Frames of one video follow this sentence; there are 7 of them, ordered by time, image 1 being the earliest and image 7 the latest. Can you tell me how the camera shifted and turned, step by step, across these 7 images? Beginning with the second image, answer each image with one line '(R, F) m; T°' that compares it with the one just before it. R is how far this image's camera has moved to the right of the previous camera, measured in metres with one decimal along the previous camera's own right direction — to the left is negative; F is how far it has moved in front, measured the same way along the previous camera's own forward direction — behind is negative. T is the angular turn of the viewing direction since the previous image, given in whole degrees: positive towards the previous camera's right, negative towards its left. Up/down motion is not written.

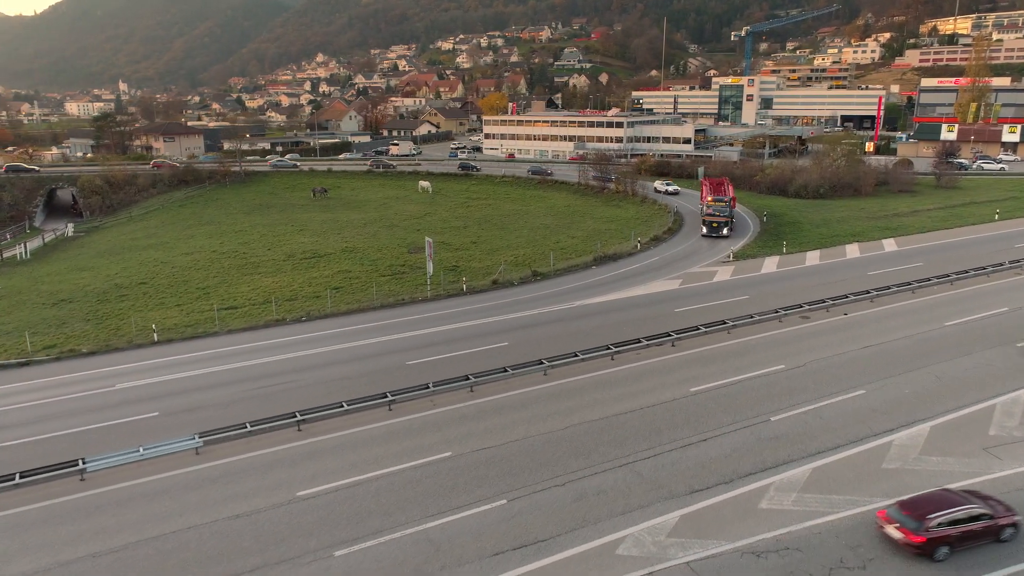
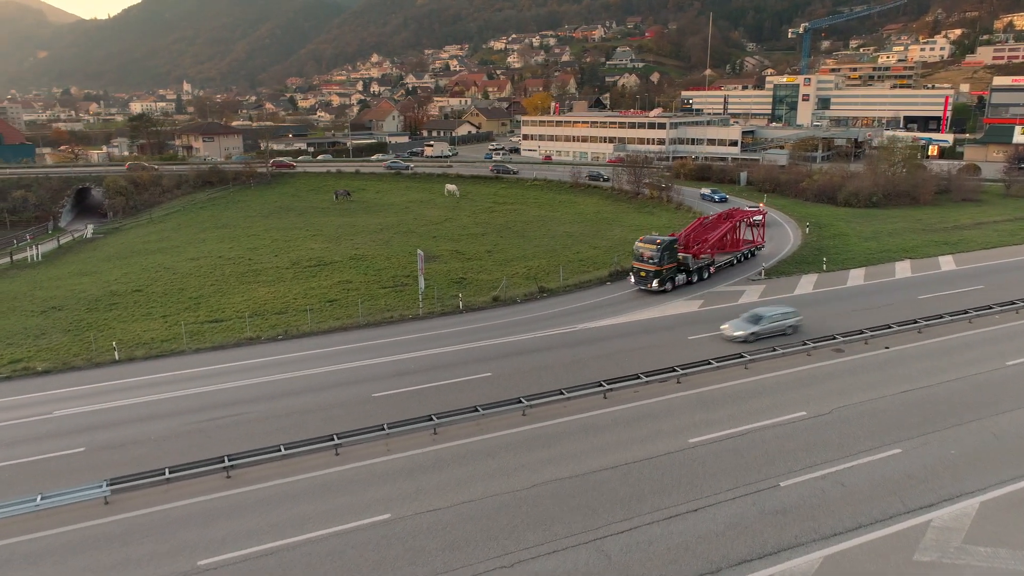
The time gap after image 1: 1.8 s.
(+2.1, +2.9) m; -4°
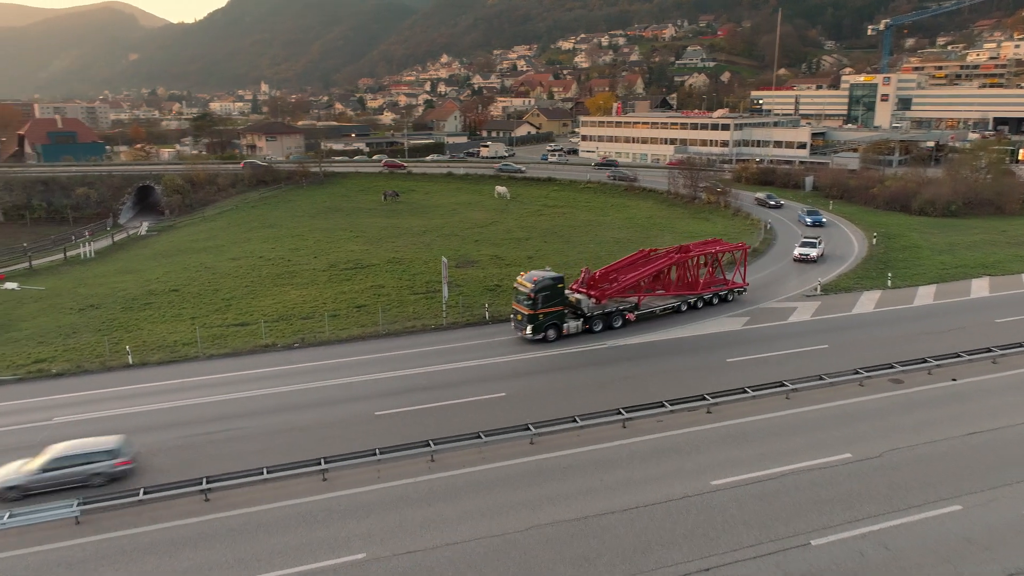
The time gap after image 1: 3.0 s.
(+1.4, +1.7) m; -5°
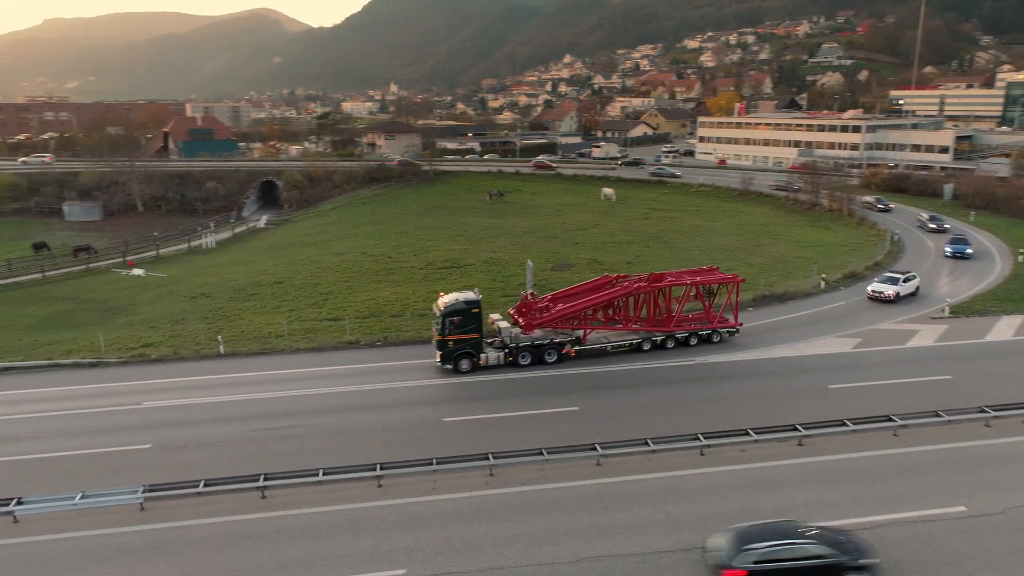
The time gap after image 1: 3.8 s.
(+1.0, +1.0) m; -9°
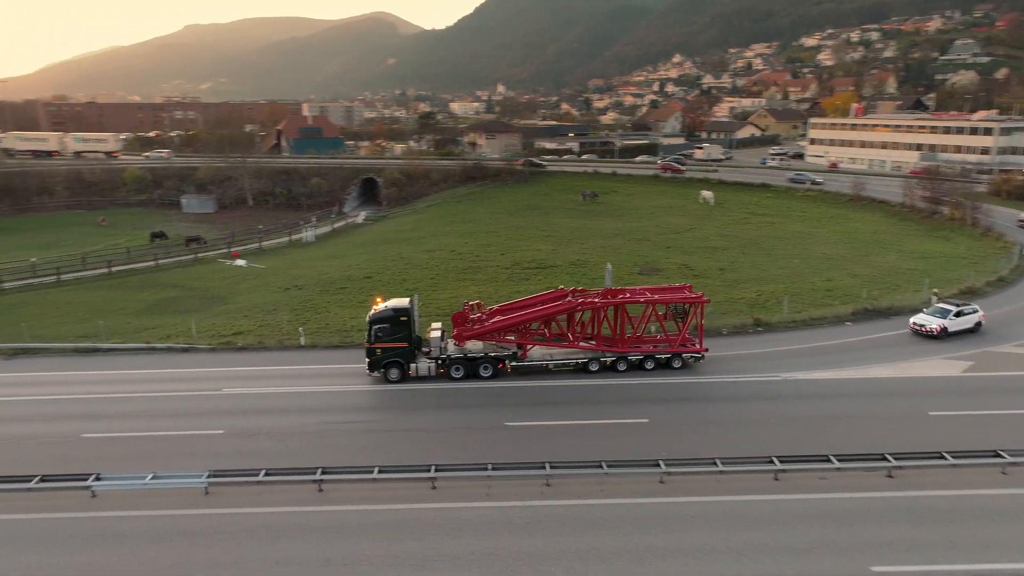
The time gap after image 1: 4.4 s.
(+0.8, +0.6) m; -8°
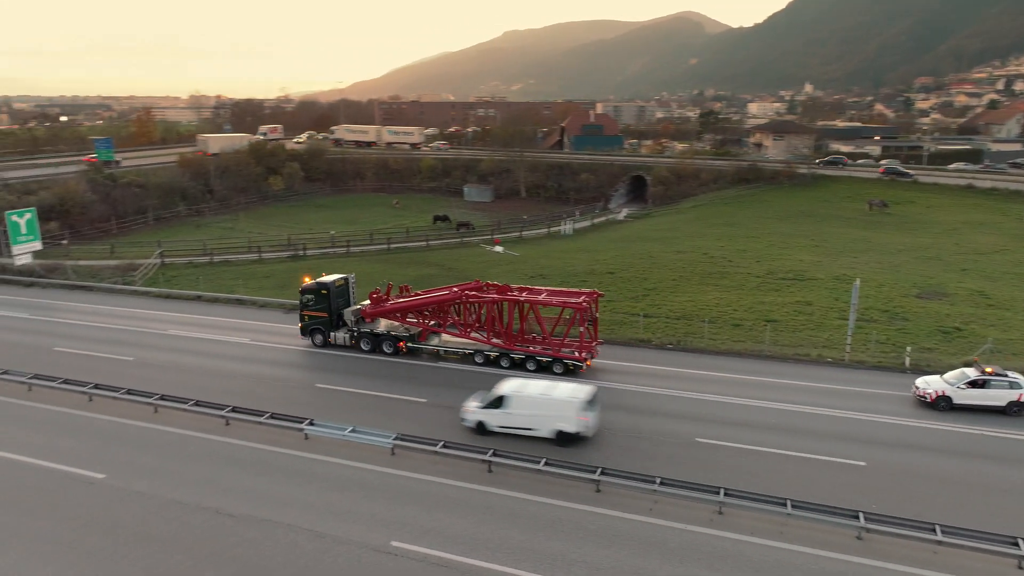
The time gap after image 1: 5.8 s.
(+1.8, +1.0) m; -22°
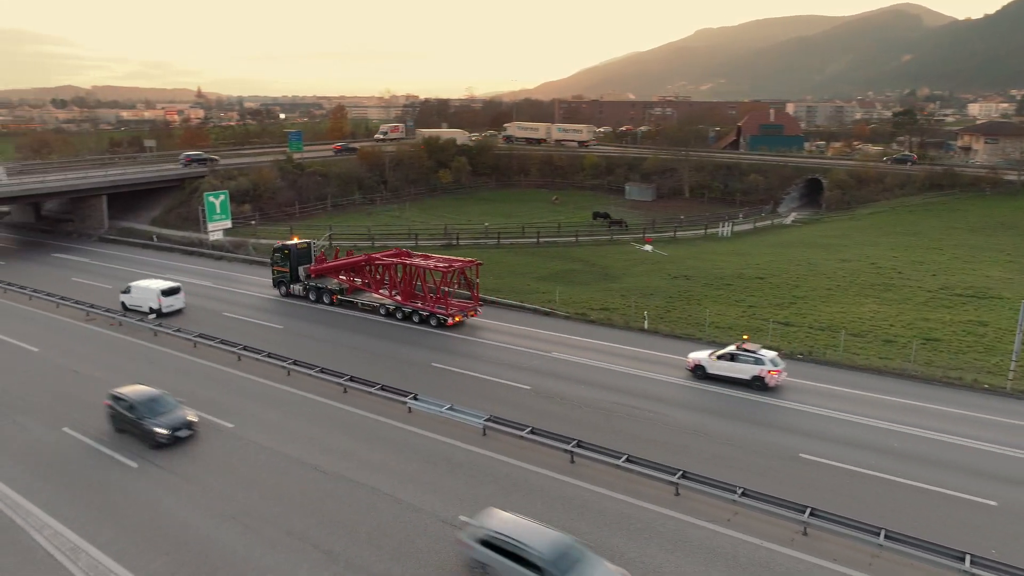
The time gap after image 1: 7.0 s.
(+1.8, +0.2) m; -14°
